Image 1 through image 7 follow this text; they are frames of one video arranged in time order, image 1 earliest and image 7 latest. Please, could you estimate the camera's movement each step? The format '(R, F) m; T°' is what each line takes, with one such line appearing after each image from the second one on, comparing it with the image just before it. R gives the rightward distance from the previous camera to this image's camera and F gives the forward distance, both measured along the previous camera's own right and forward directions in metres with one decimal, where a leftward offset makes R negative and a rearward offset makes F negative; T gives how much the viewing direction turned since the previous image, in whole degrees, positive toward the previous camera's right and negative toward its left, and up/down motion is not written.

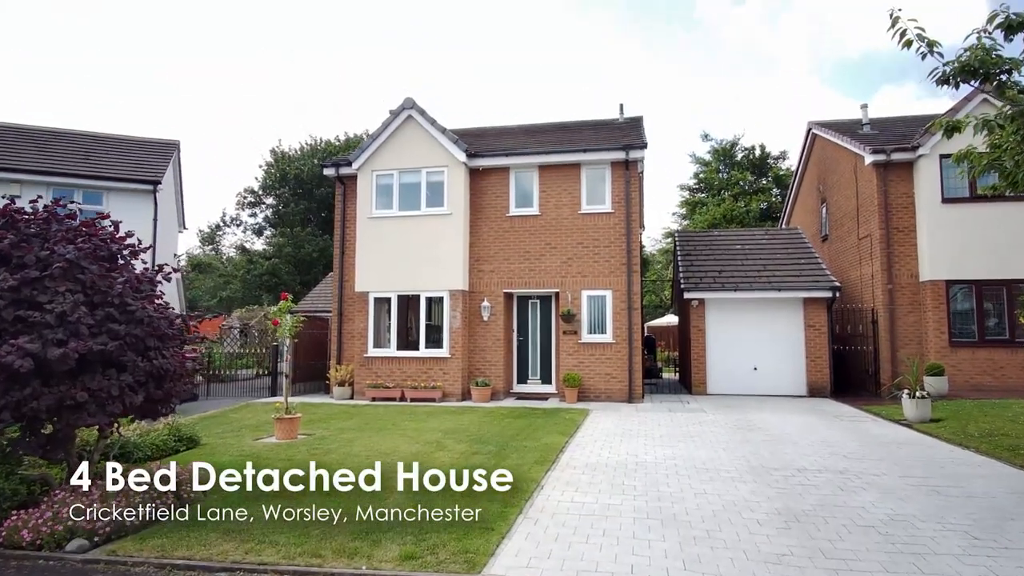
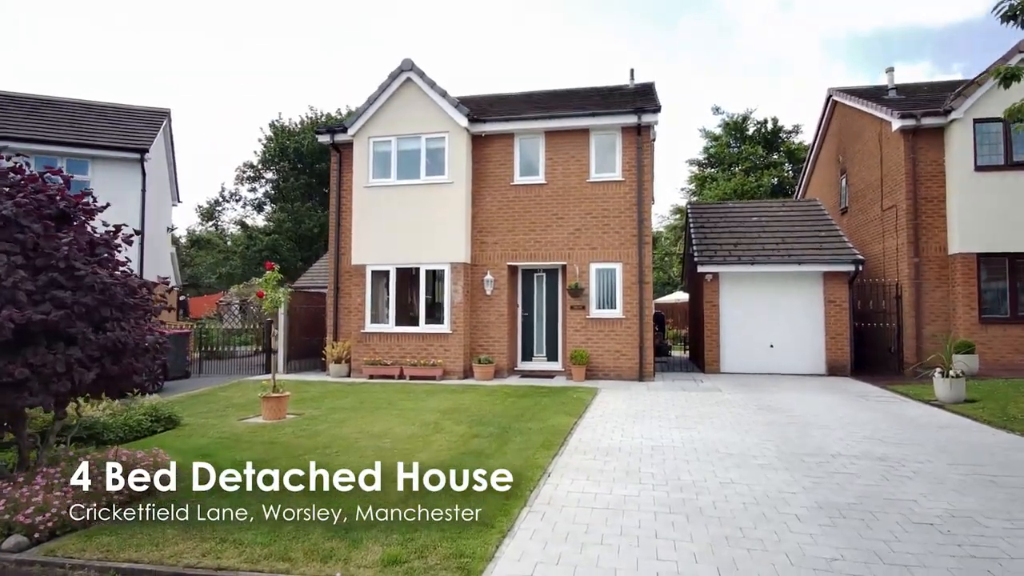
(0.0, +0.8) m; 0°
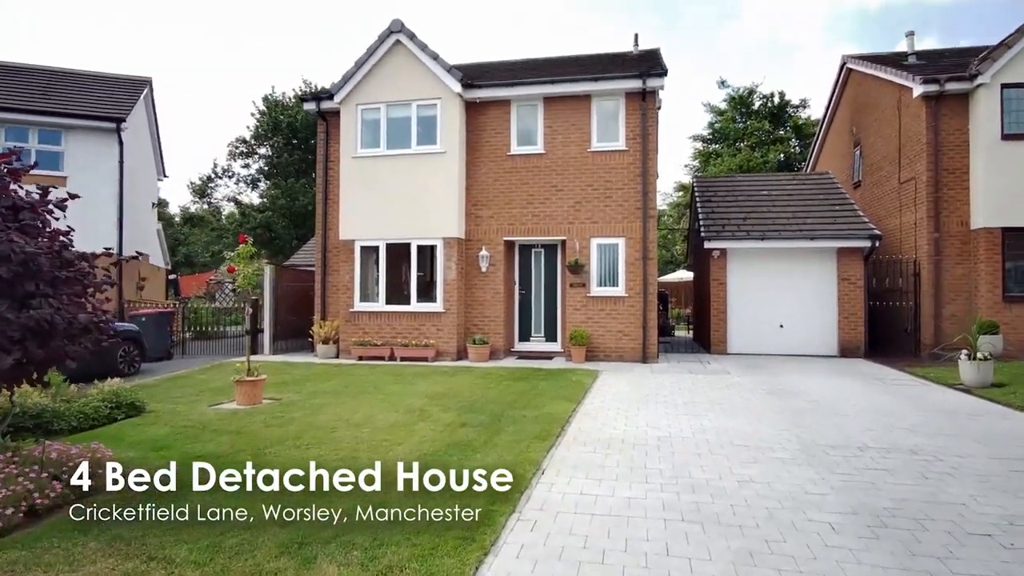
(+0.1, +0.8) m; 0°
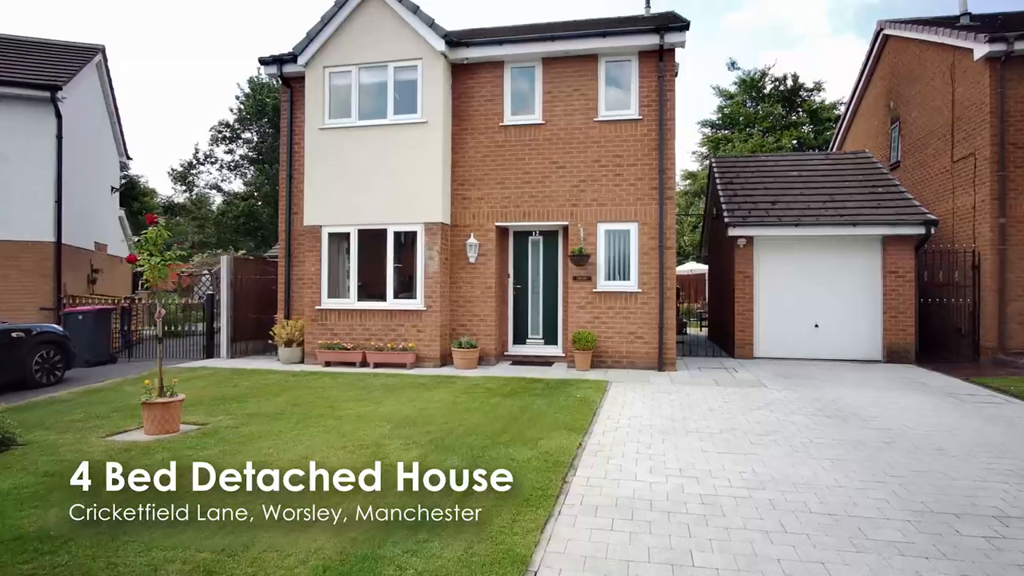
(+0.1, +2.0) m; 0°
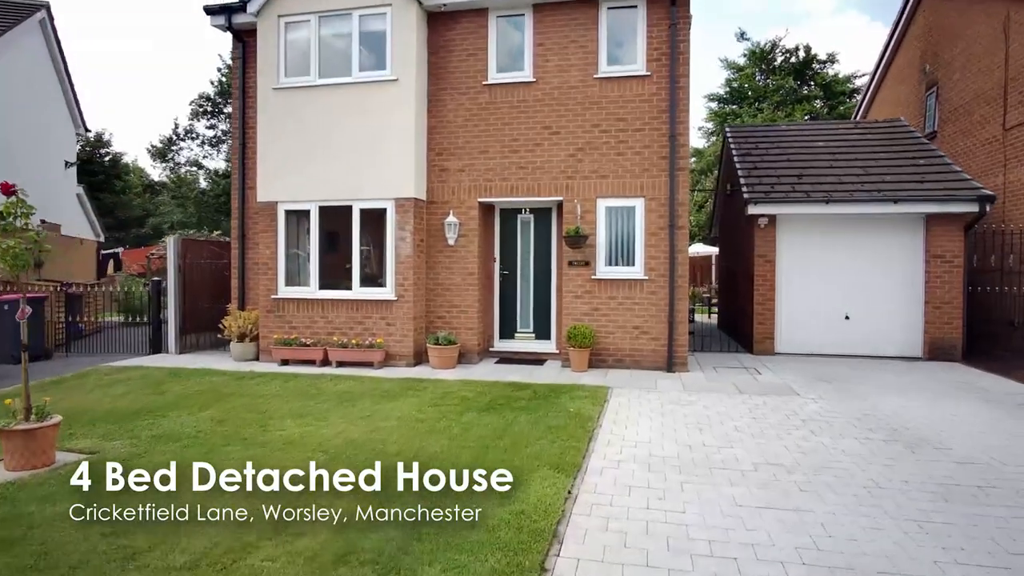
(+0.2, +1.6) m; 0°
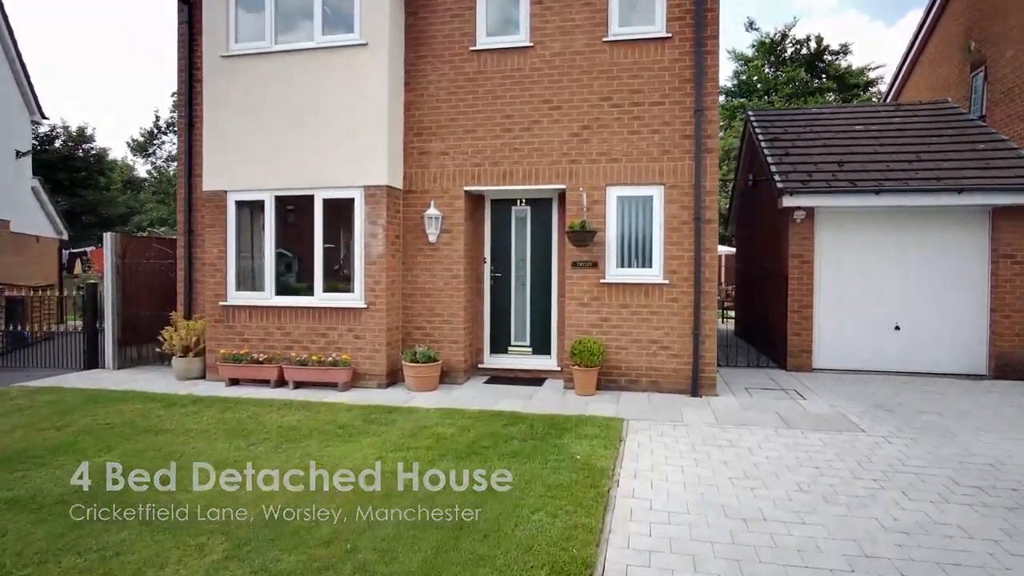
(+0.1, +1.6) m; 0°
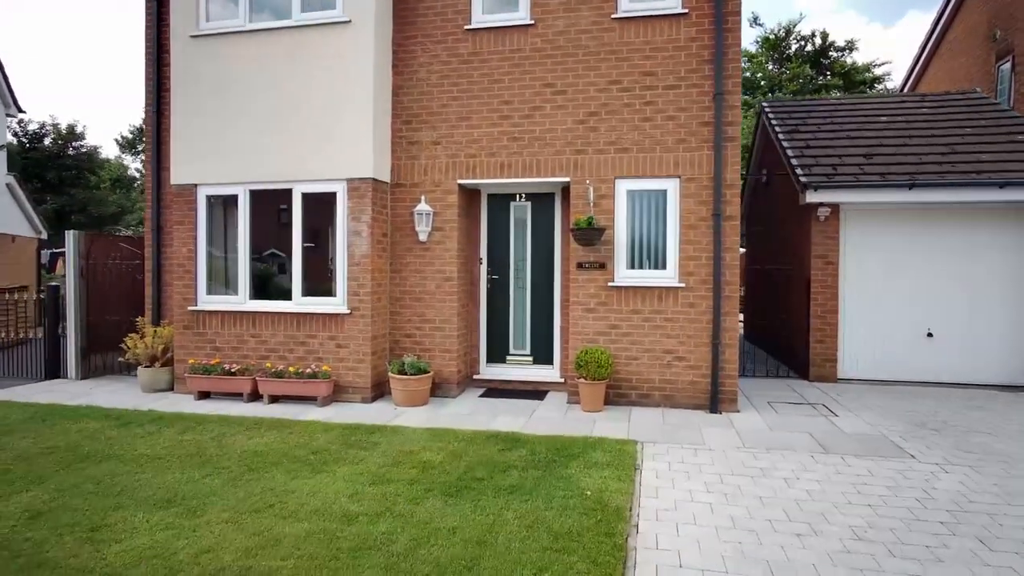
(0.0, +0.8) m; 0°
